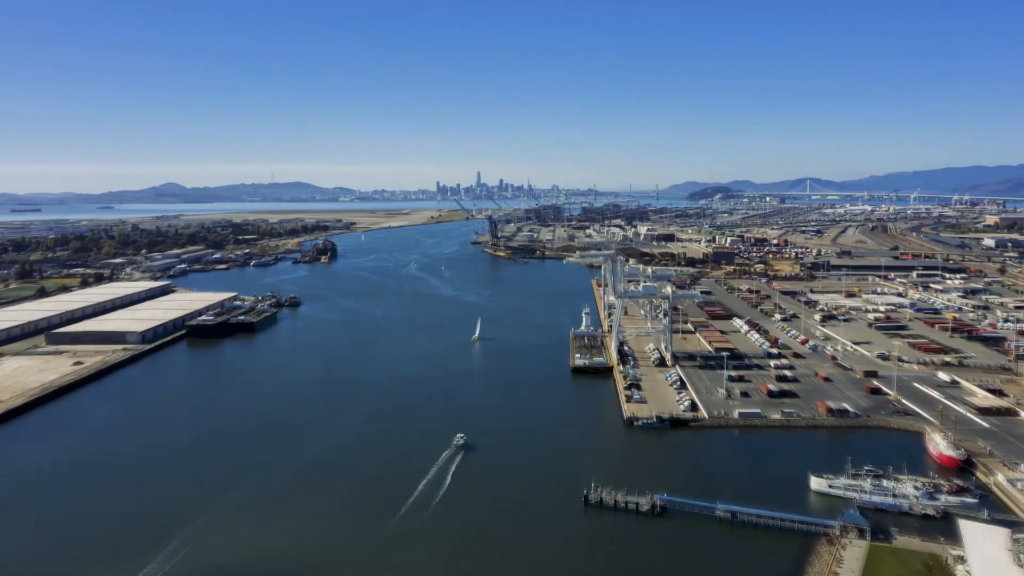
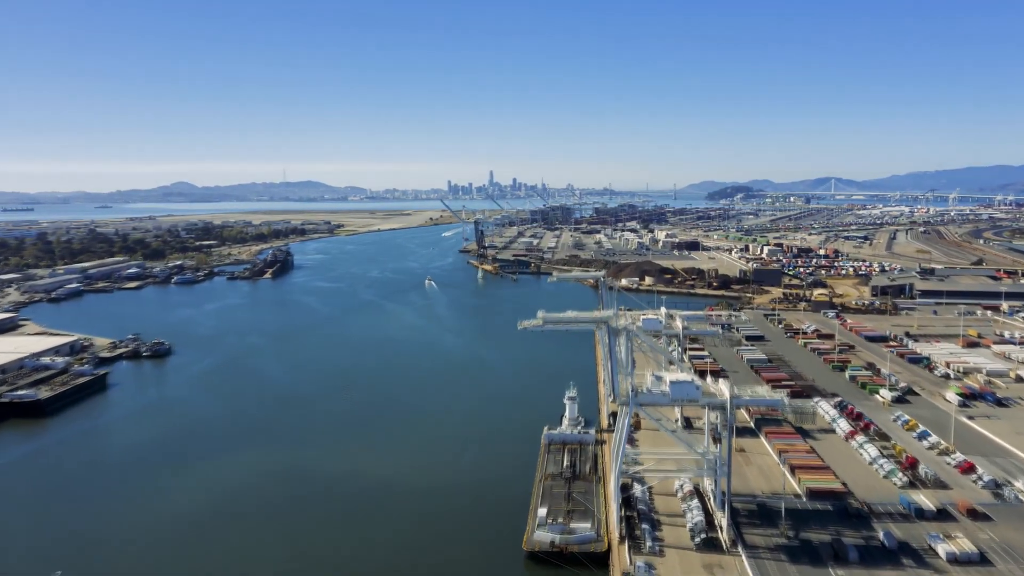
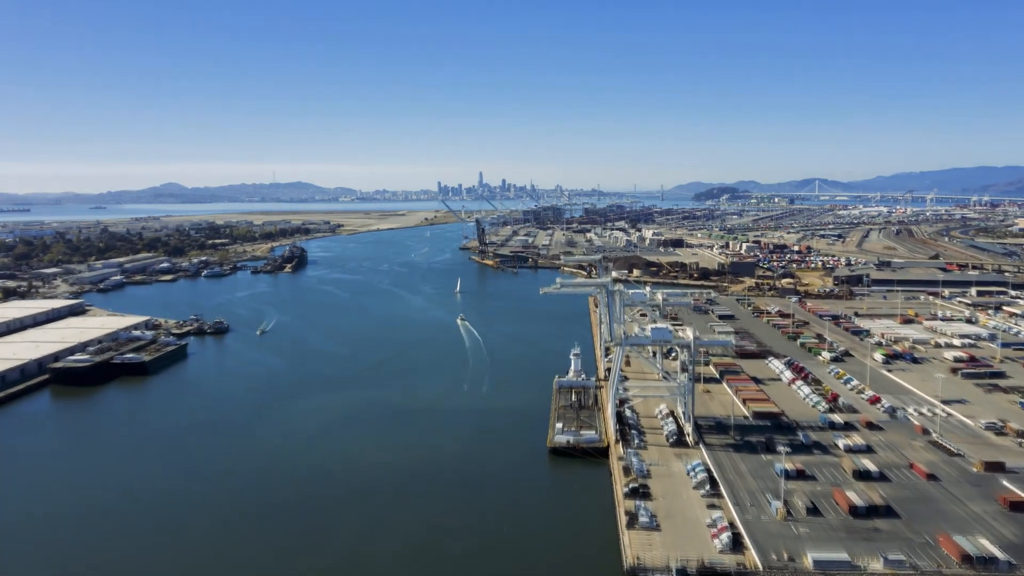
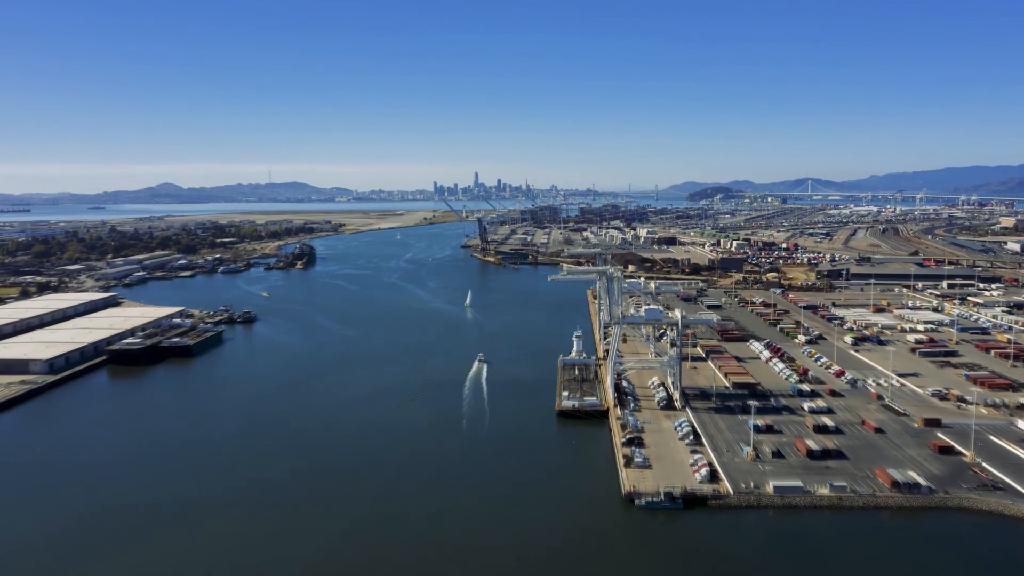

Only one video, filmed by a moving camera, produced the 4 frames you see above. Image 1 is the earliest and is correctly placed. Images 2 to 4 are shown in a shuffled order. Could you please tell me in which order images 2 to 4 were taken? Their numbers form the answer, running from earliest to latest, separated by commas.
4, 3, 2
